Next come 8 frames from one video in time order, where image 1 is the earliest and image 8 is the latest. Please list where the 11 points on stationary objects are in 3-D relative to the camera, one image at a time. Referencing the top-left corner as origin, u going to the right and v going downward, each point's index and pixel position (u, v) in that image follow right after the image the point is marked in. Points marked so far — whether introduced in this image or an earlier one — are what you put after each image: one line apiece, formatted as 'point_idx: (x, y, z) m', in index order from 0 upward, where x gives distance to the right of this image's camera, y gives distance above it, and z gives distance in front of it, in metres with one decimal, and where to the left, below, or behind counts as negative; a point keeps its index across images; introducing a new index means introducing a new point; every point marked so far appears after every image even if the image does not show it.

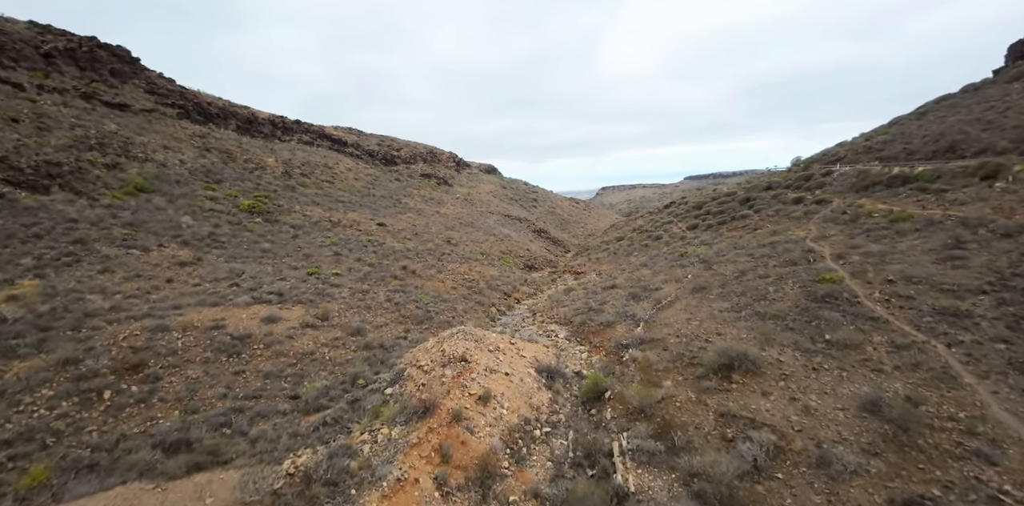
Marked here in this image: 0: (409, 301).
0: (-4.6, -2.1, +18.6) m
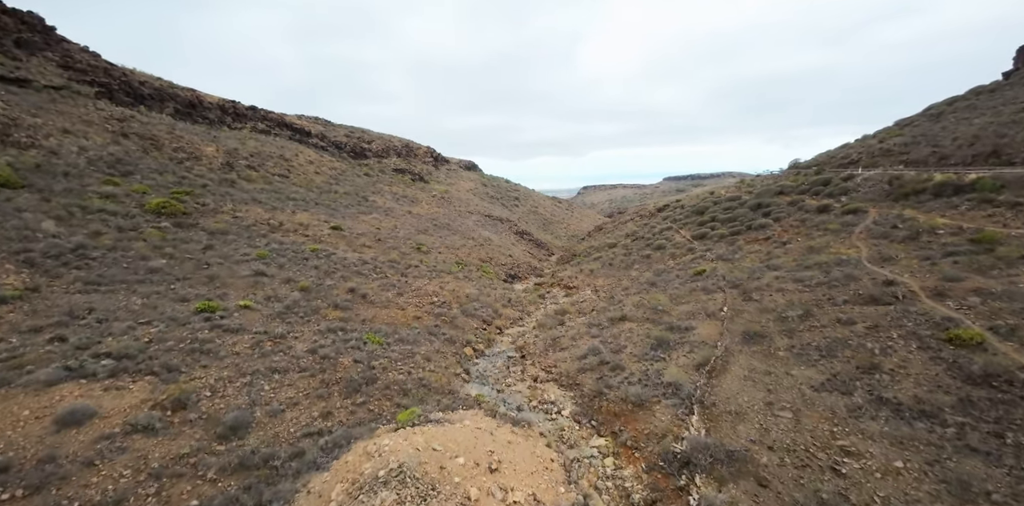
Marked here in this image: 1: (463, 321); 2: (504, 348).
0: (-5.2, -3.0, +13.0) m
1: (-2.2, -2.9, +18.7) m
2: (-0.3, -3.8, +17.2) m
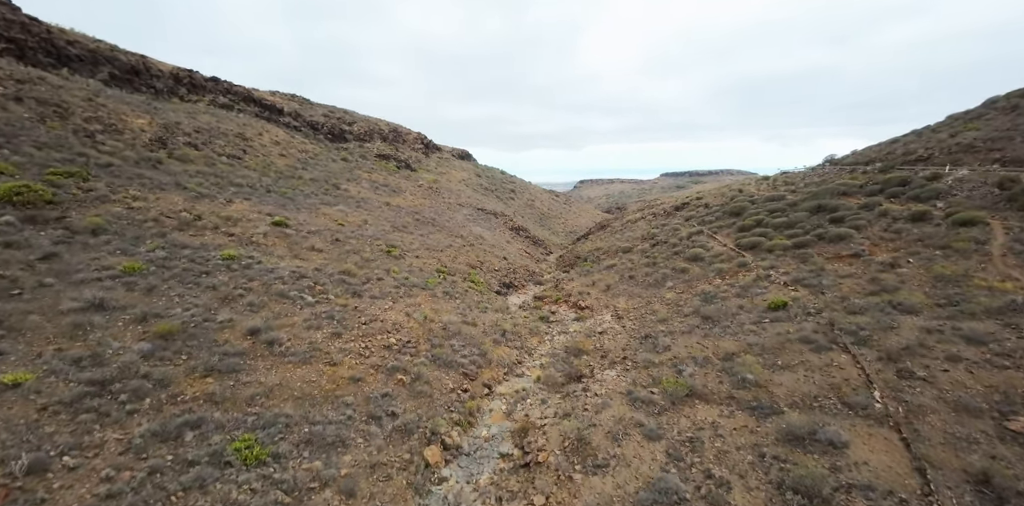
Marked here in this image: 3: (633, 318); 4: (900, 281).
0: (-5.3, -3.7, +6.5) m
1: (-2.3, -3.6, +12.2) m
2: (-0.5, -4.5, +10.8) m
3: (+5.1, -2.6, +17.6) m
4: (+13.4, -1.0, +14.6) m
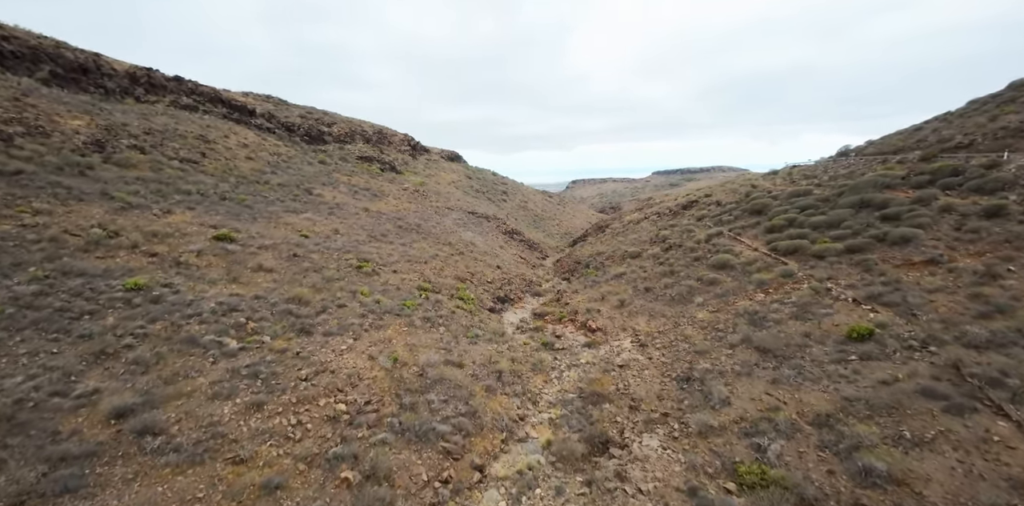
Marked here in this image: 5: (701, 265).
0: (-5.1, -4.4, +2.8) m
1: (-2.3, -4.1, +8.5) m
2: (-0.4, -5.1, +7.1) m
3: (+5.0, -3.1, +14.1) m
4: (+13.3, -1.2, +11.2) m
5: (+8.8, -0.6, +19.6) m
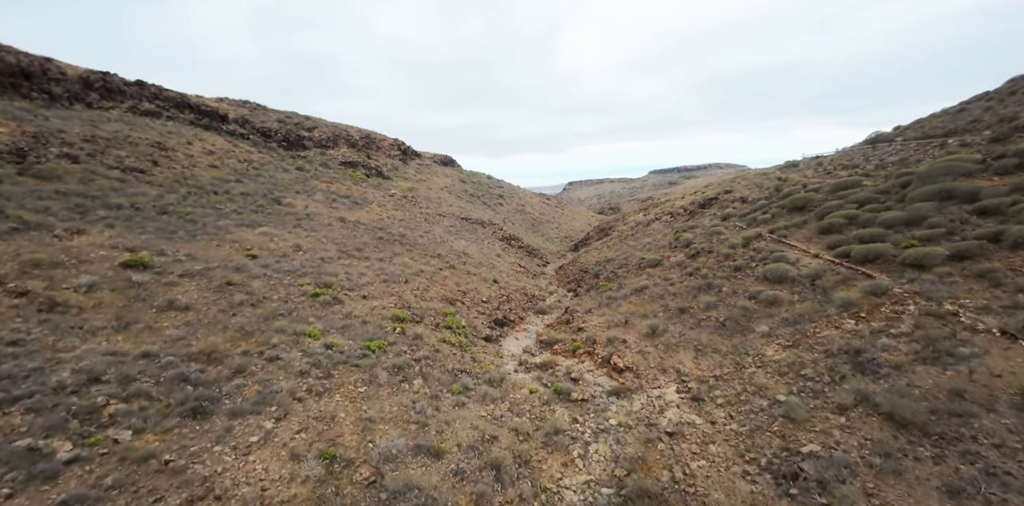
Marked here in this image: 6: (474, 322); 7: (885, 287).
0: (-5.0, -5.0, -1.2) m
1: (-2.2, -4.7, +4.5) m
2: (-0.2, -5.6, +3.1) m
3: (+5.1, -3.5, +10.1) m
4: (+13.3, -1.3, +7.3) m
5: (+8.8, -0.9, +15.7) m
6: (-1.6, -2.7, +17.2) m
7: (+10.4, -1.0, +11.8) m
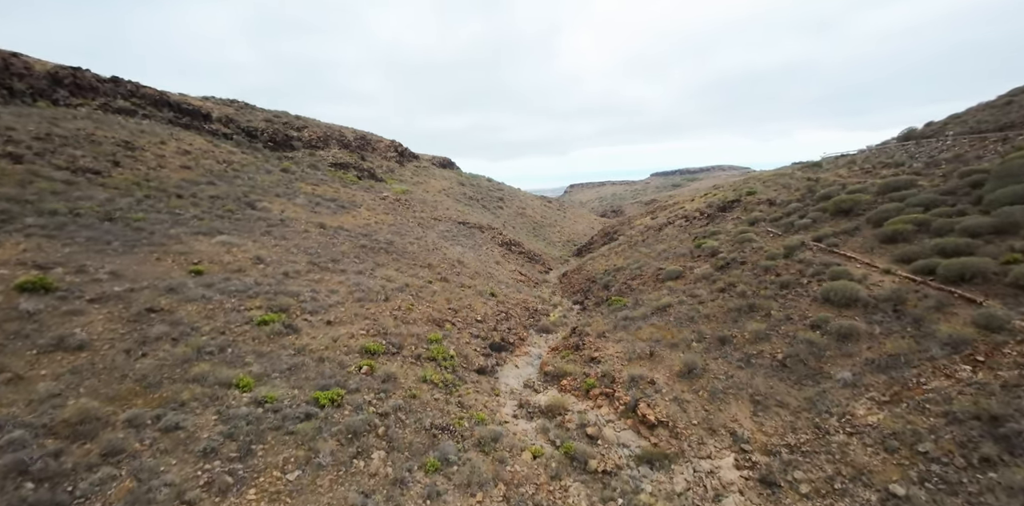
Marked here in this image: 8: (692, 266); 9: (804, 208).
0: (-5.1, -5.4, -4.1) m
1: (-2.3, -5.1, +1.7) m
2: (-0.3, -6.0, +0.3) m
3: (+5.0, -3.9, +7.2) m
4: (+13.3, -1.7, +4.4) m
5: (+8.7, -1.4, +12.8) m
6: (-1.6, -3.2, +14.3) m
7: (+10.3, -1.5, +8.9) m
8: (+7.9, -0.9, +18.4) m
9: (+13.9, +2.1, +20.0) m
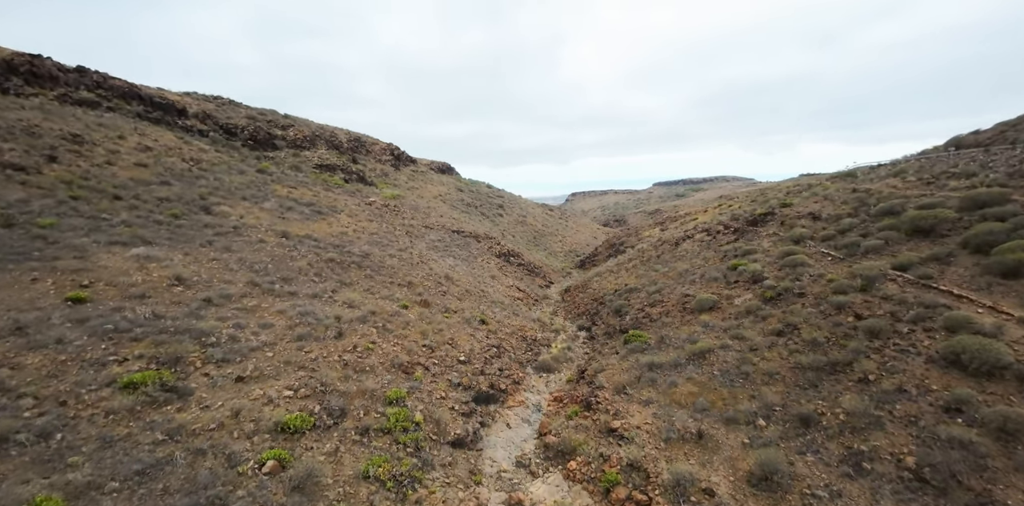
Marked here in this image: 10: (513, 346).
0: (-5.4, -5.7, -7.7) m
1: (-2.6, -5.6, -1.9) m
2: (-0.6, -6.4, -3.4) m
3: (+4.7, -4.6, +3.6) m
4: (+13.0, -2.5, +0.9) m
5: (+8.5, -2.2, +9.2) m
6: (-1.9, -3.9, +10.8) m
7: (+10.1, -2.2, +5.4) m
8: (+7.7, -1.8, +14.9) m
9: (+13.7, +1.0, +16.5) m
10: (+0.1, -4.1, +16.8) m
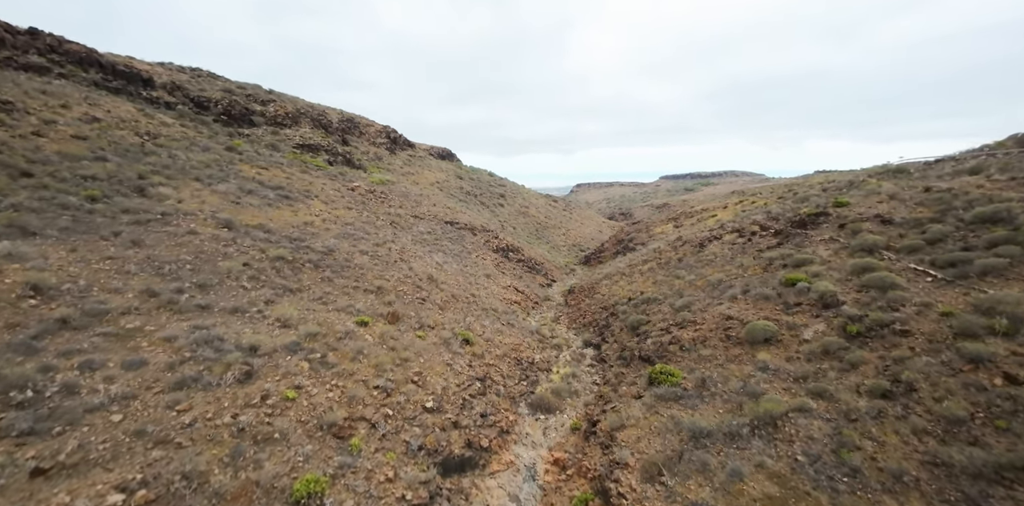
0: (-5.9, -6.2, -11.1) m
1: (-3.1, -6.1, -5.4) m
2: (-1.1, -7.0, -6.8) m
3: (+4.3, -5.1, +0.2) m
4: (+12.7, -3.3, -2.7) m
5: (+8.2, -2.7, +5.7) m
6: (-2.2, -4.1, +7.3) m
7: (+9.7, -2.9, +1.8) m
8: (+7.4, -2.2, +11.3) m
9: (+13.5, +0.6, +12.9) m
10: (-0.3, -4.2, +13.3) m
